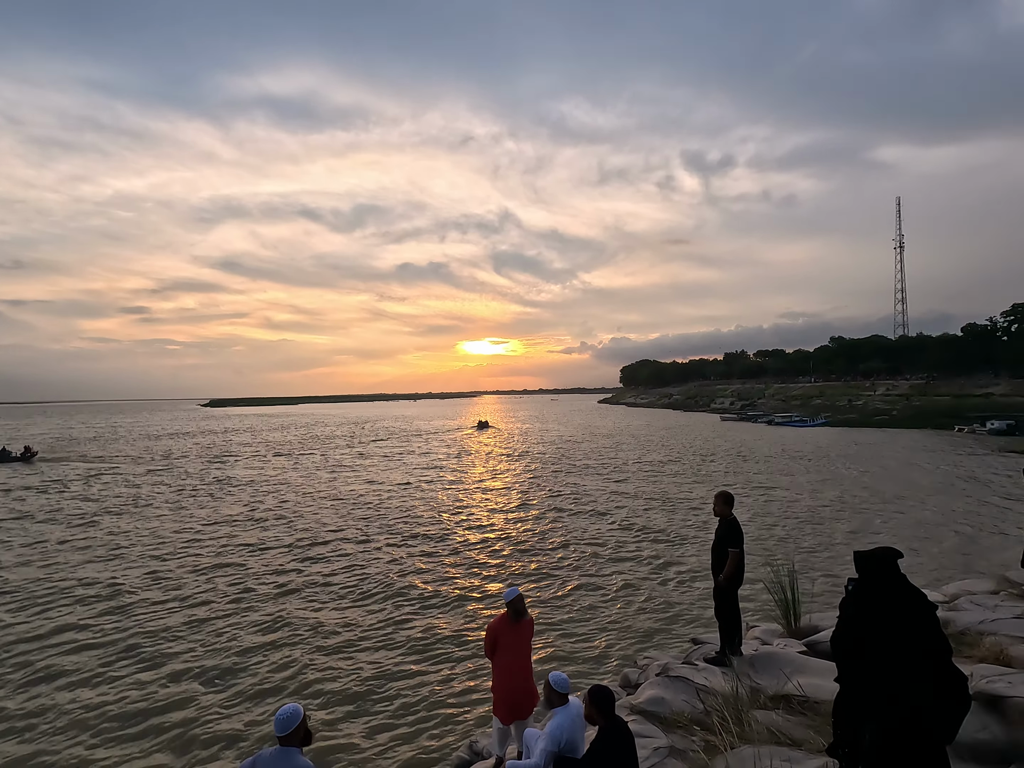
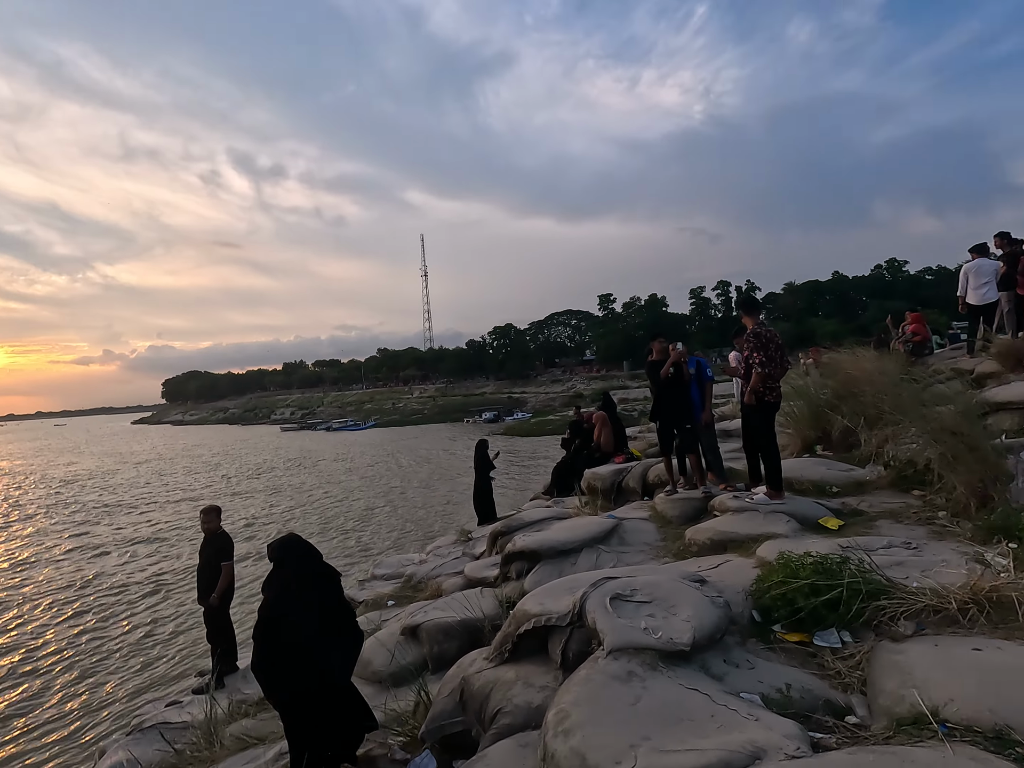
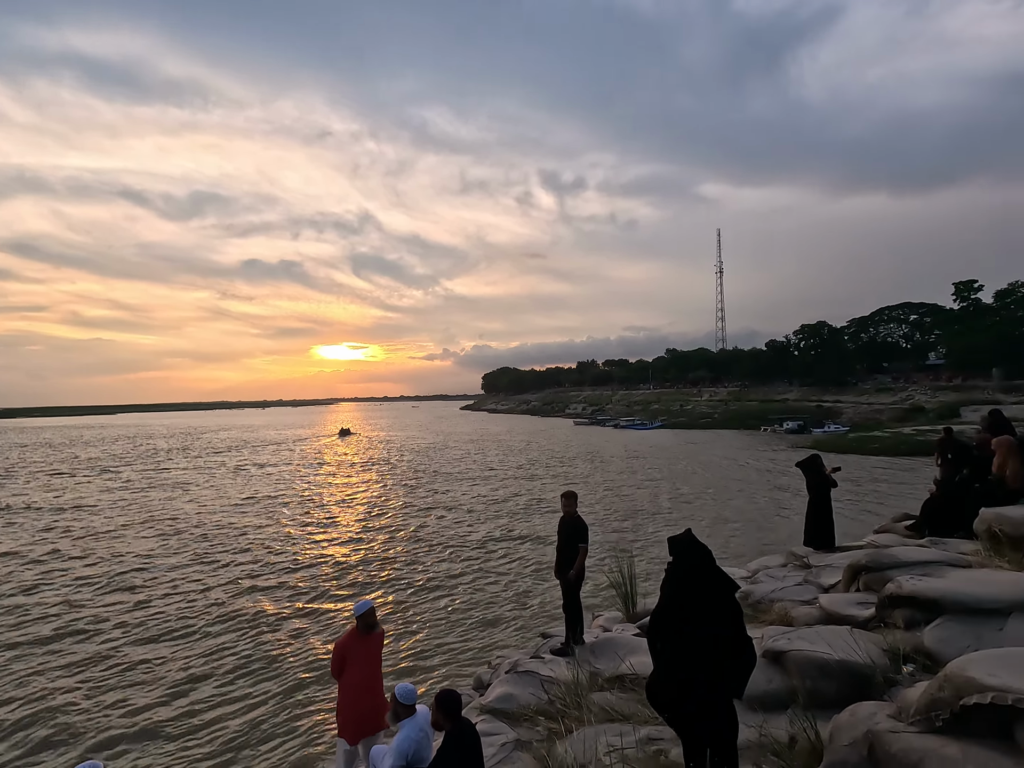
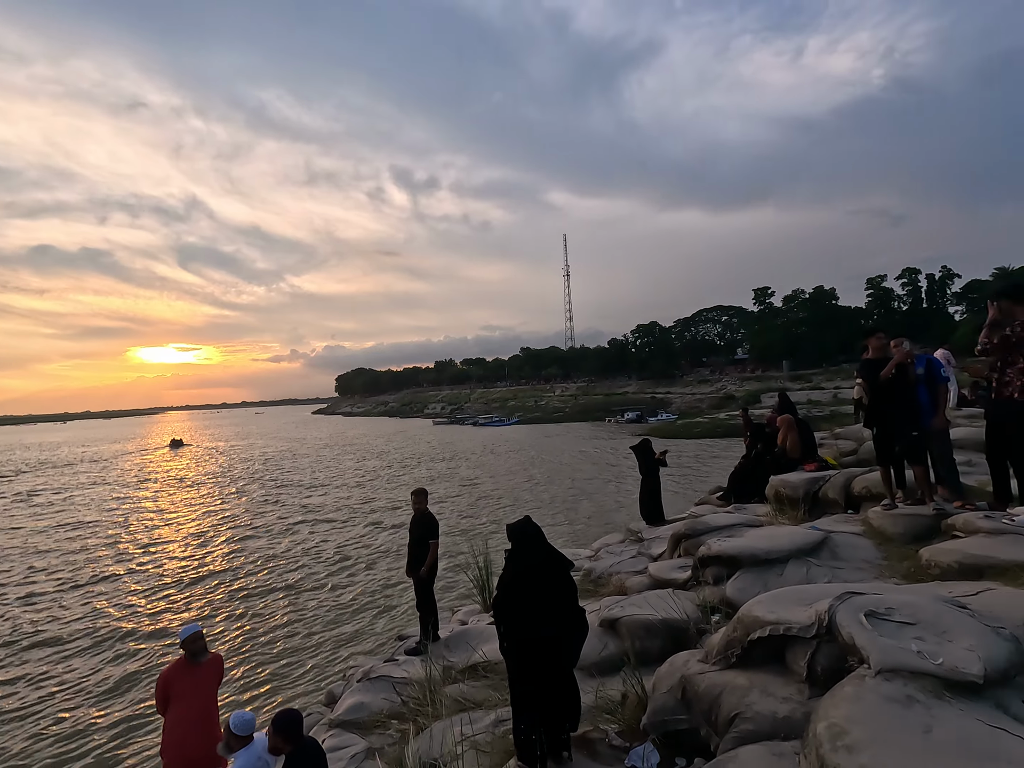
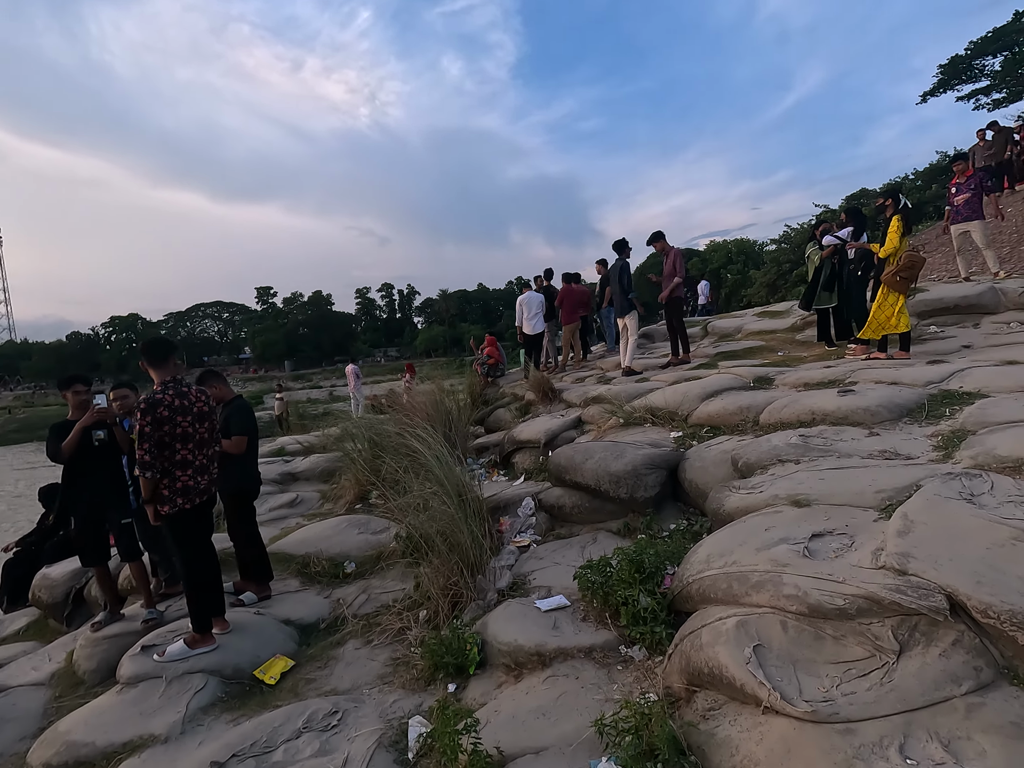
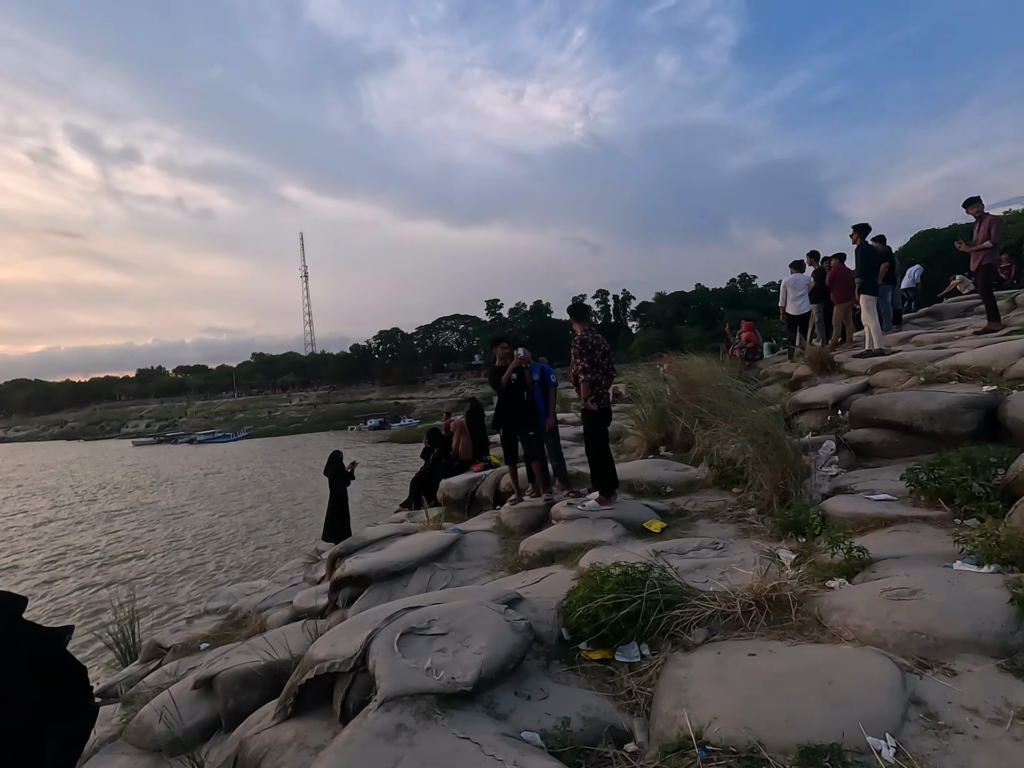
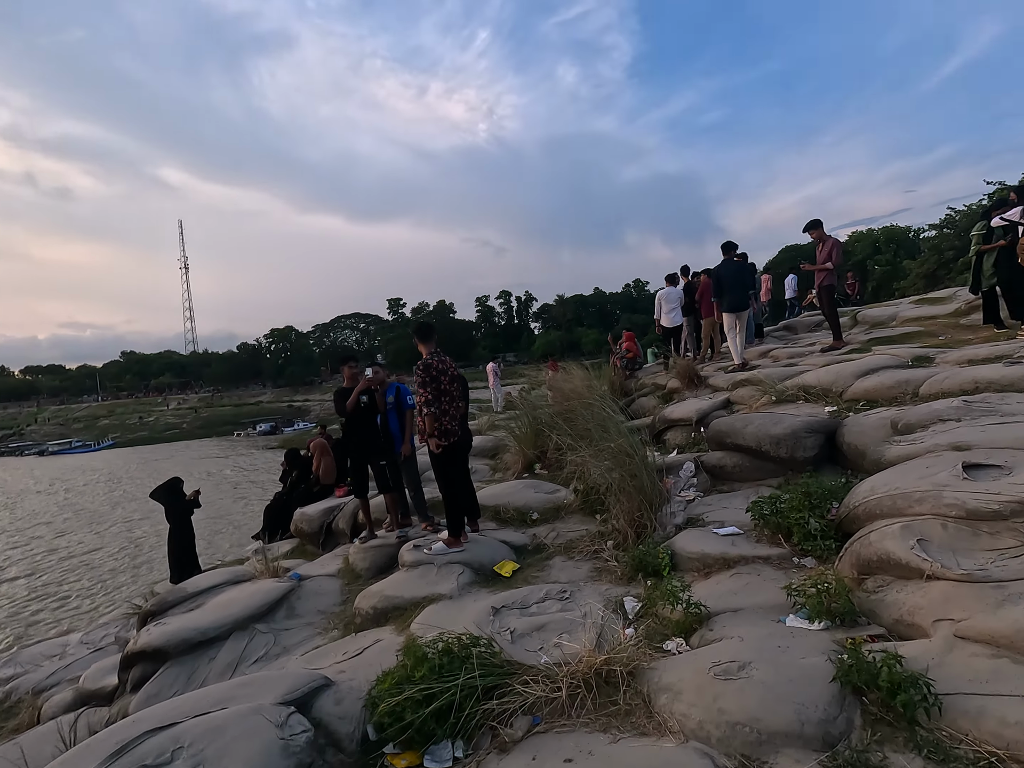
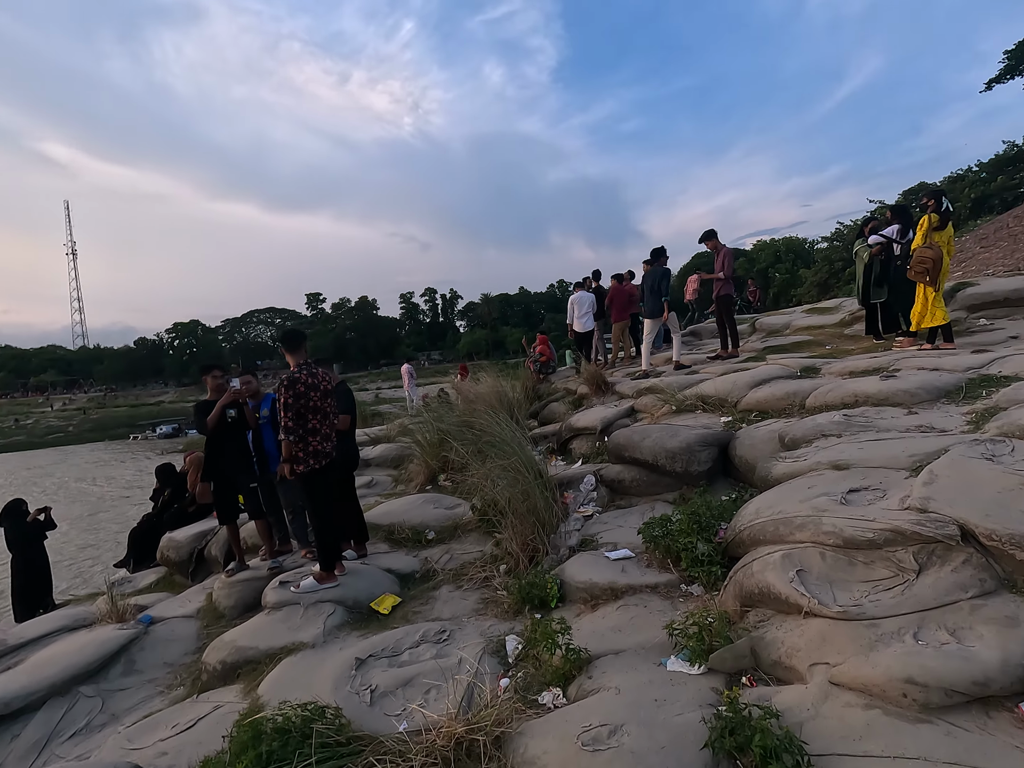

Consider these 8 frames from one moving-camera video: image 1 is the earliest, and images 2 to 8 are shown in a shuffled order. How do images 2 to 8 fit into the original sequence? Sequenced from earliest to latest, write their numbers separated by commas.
3, 4, 2, 6, 7, 8, 5
